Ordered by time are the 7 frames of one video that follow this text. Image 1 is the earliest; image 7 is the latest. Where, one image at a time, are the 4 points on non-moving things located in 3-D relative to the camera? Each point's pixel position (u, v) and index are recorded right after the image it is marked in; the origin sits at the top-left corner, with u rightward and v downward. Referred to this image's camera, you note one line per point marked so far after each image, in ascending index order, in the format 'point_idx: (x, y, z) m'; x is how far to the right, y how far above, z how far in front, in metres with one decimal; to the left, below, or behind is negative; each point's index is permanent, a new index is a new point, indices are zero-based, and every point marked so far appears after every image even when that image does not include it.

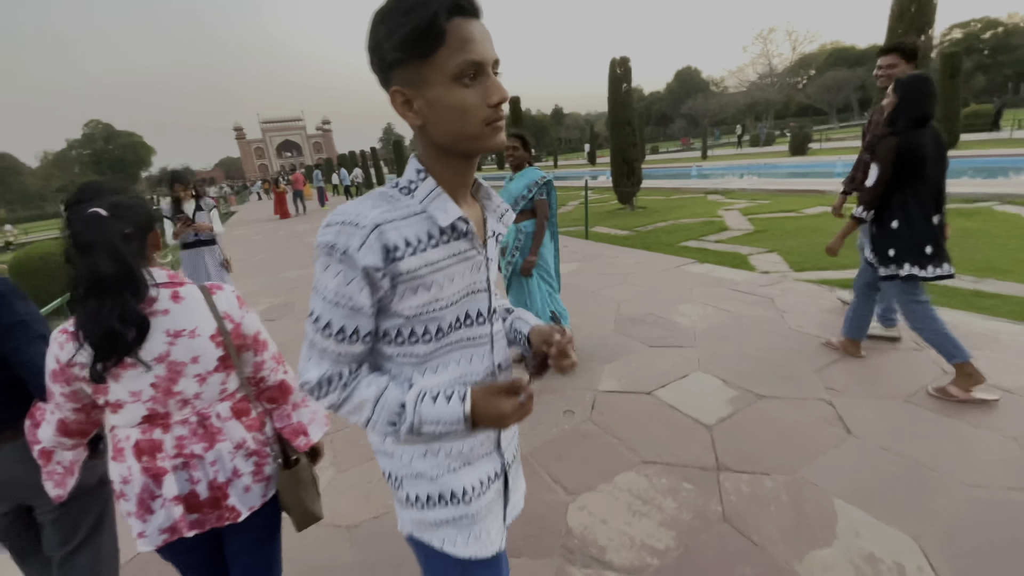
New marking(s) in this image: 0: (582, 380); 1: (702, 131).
0: (+0.4, -0.5, +2.8) m
1: (+7.6, +6.3, +19.1) m
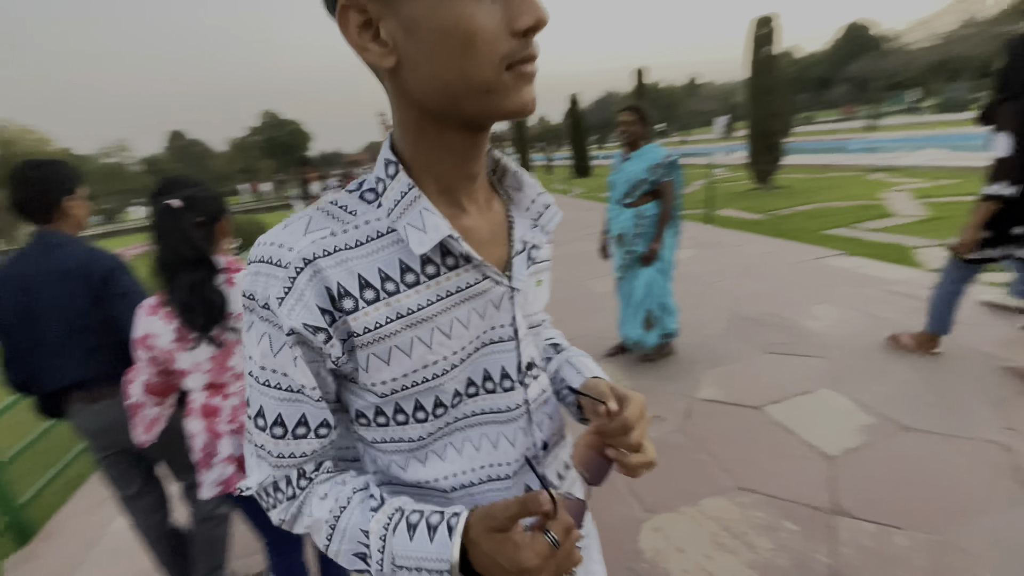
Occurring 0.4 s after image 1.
0: (+0.9, -0.5, +2.5) m
1: (+12.2, +6.5, +16.2) m
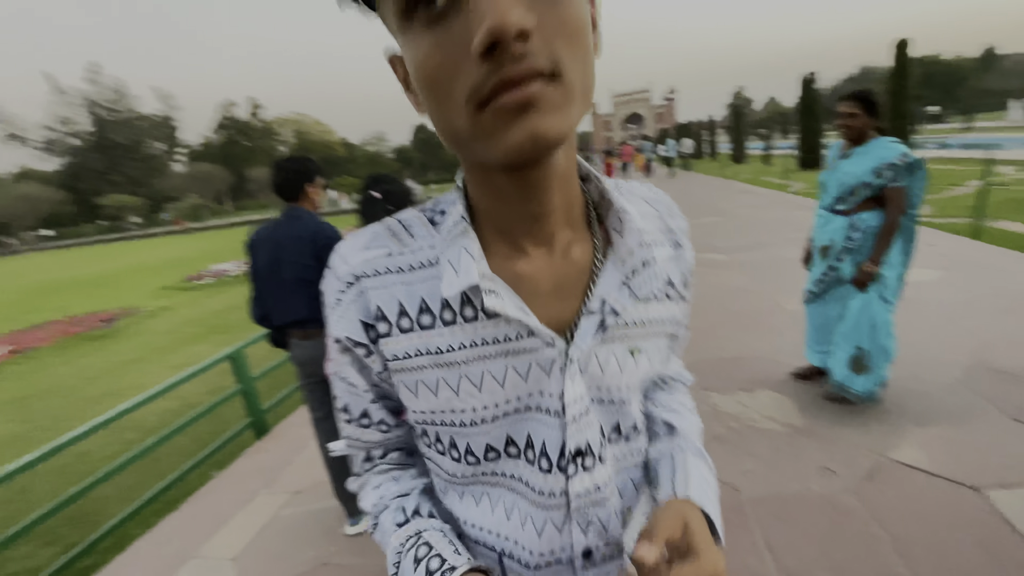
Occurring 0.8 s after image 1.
0: (+1.5, -0.6, +2.1) m
1: (+17.9, +5.0, +10.1) m
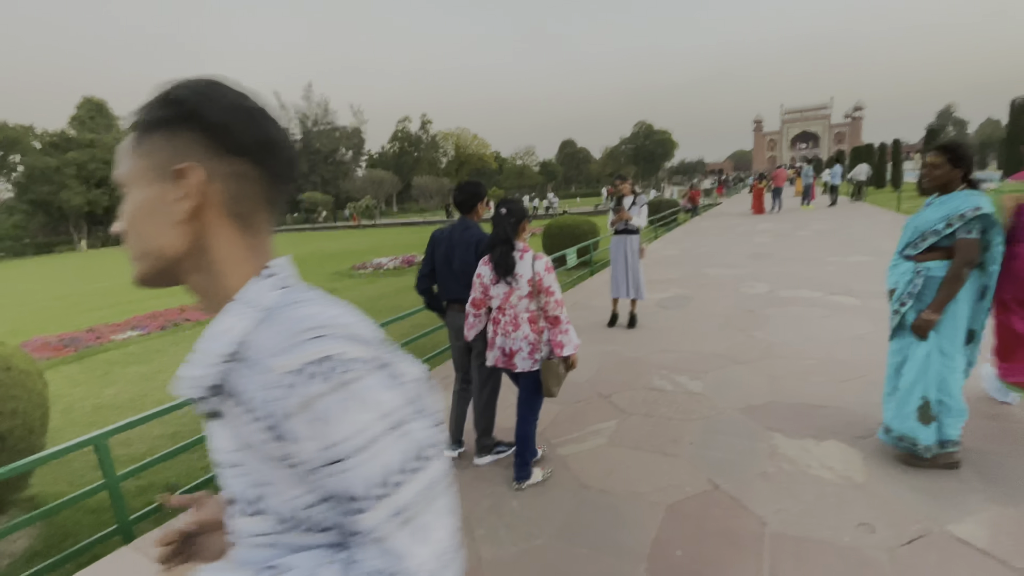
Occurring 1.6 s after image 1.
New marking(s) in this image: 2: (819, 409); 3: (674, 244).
0: (+1.7, -0.9, +2.0) m
1: (+20.2, +2.6, +5.3) m
2: (+1.8, -0.7, +2.7) m
3: (+3.5, +1.0, +10.4) m
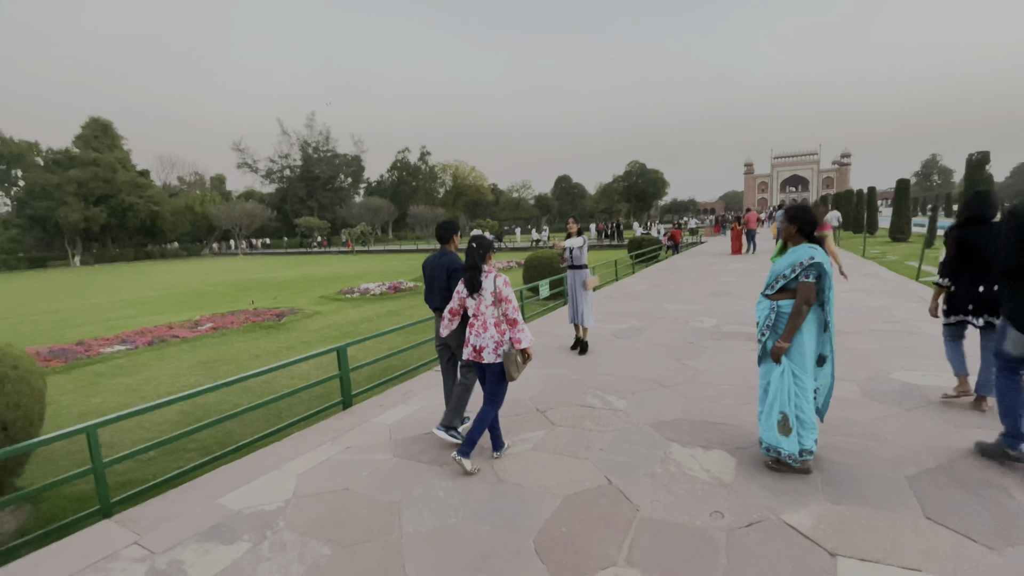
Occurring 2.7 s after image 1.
0: (+1.3, -1.0, +2.4) m
1: (+19.9, +1.5, +6.1) m
2: (+1.4, -0.9, +3.2) m
3: (+3.1, +0.2, +10.9) m
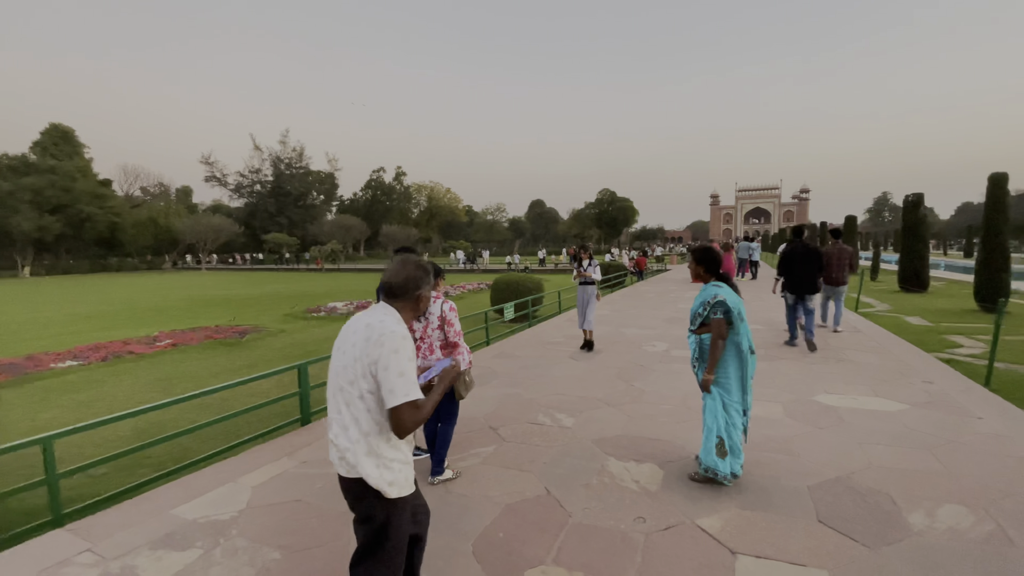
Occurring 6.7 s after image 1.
0: (+1.0, -1.2, +2.6) m
1: (+19.4, +0.8, +7.6) m
2: (+1.0, -1.1, +3.5) m
3: (+2.3, -0.4, +11.3) m
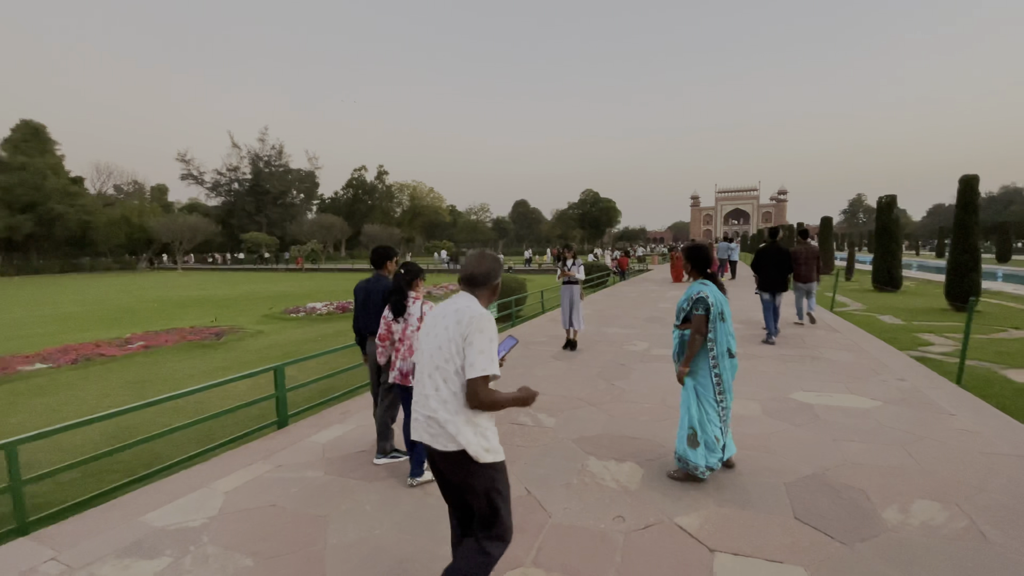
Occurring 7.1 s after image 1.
0: (+0.9, -1.2, +2.7) m
1: (+19.1, +0.8, +8.2) m
2: (+0.9, -1.1, +3.5) m
3: (+1.9, -0.4, +11.4) m
